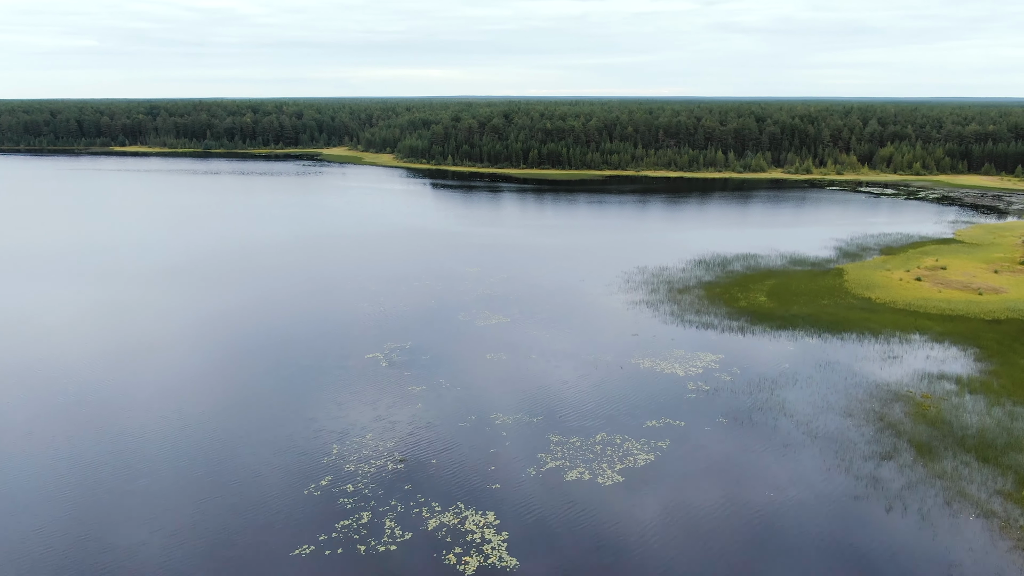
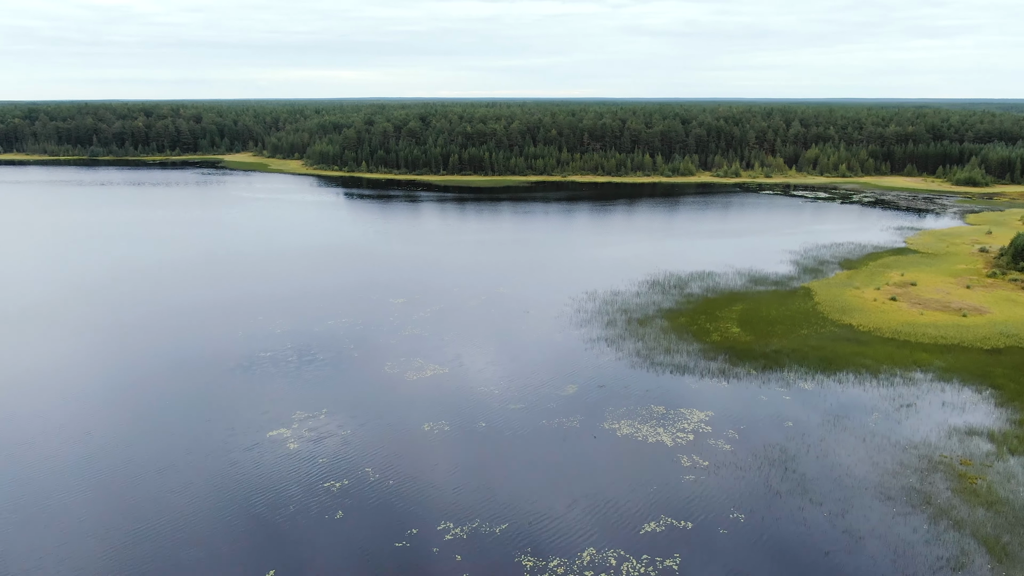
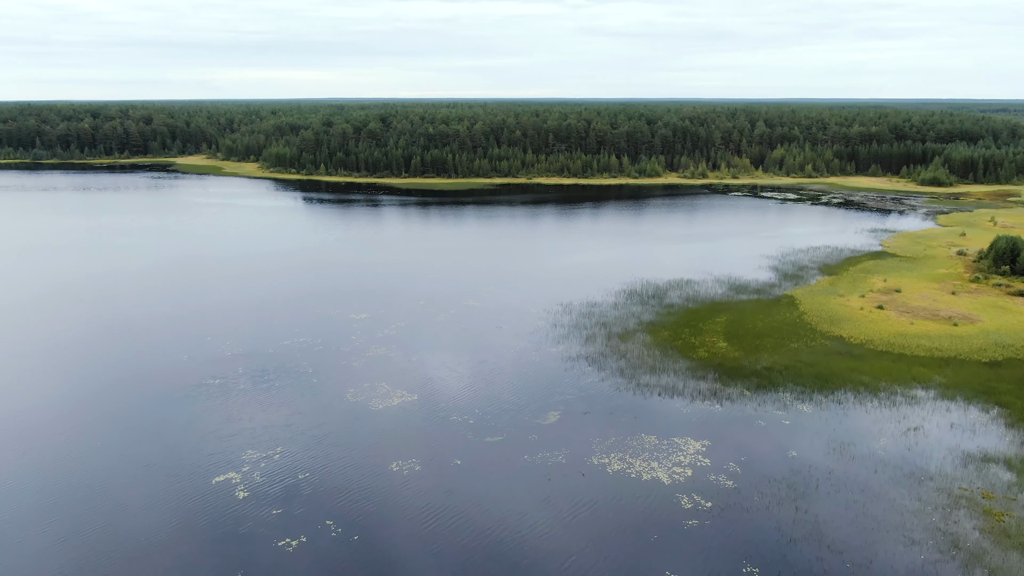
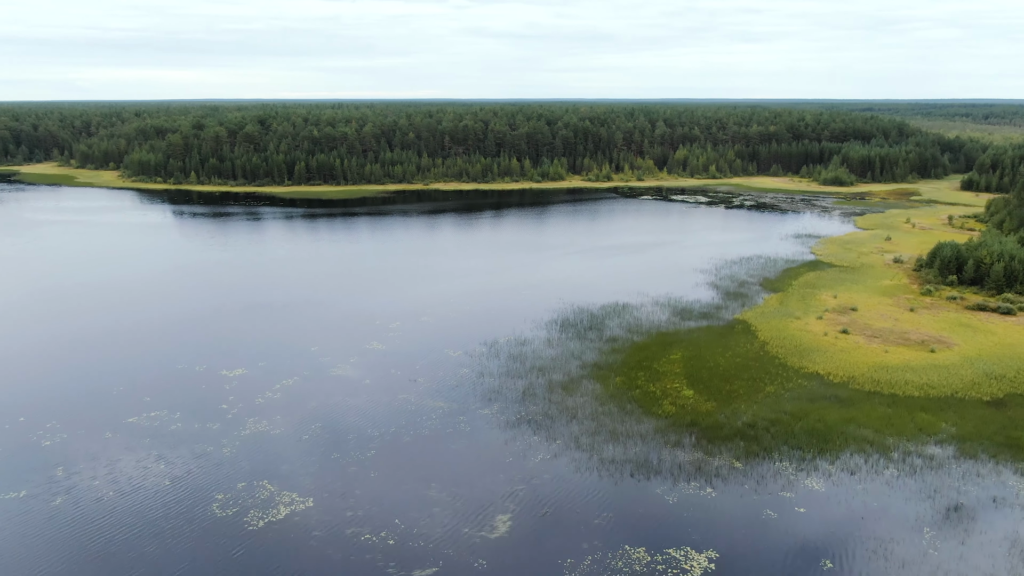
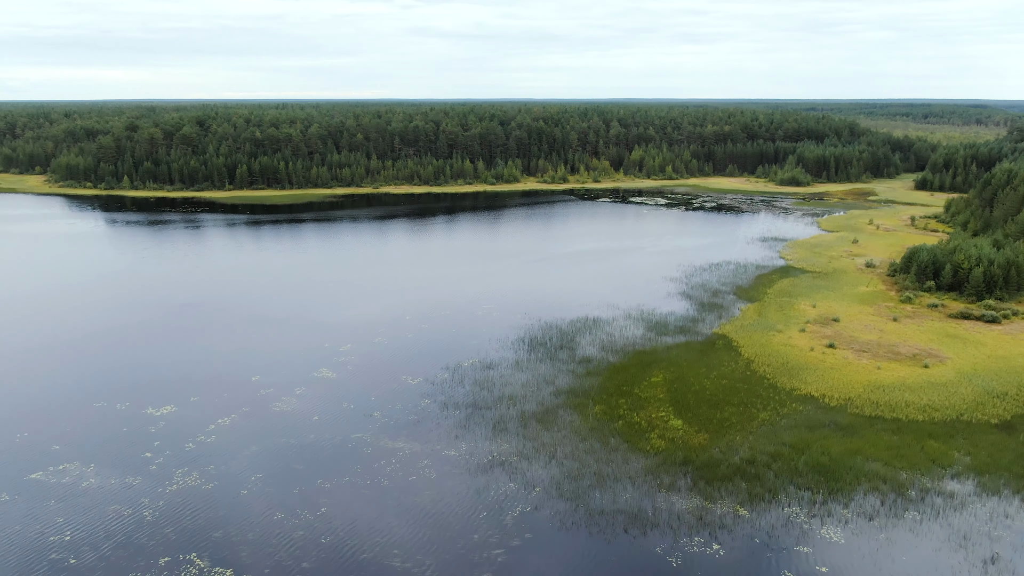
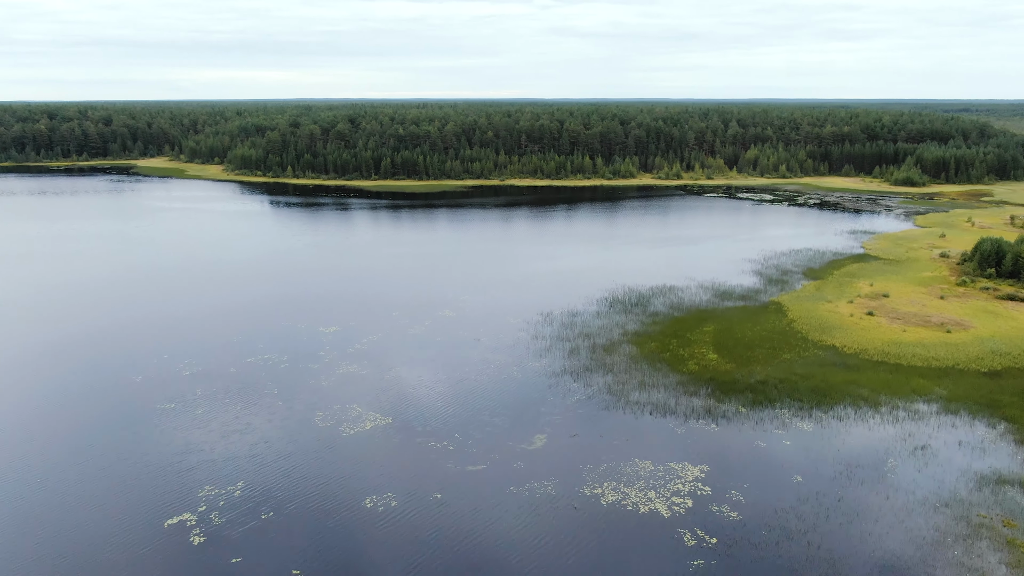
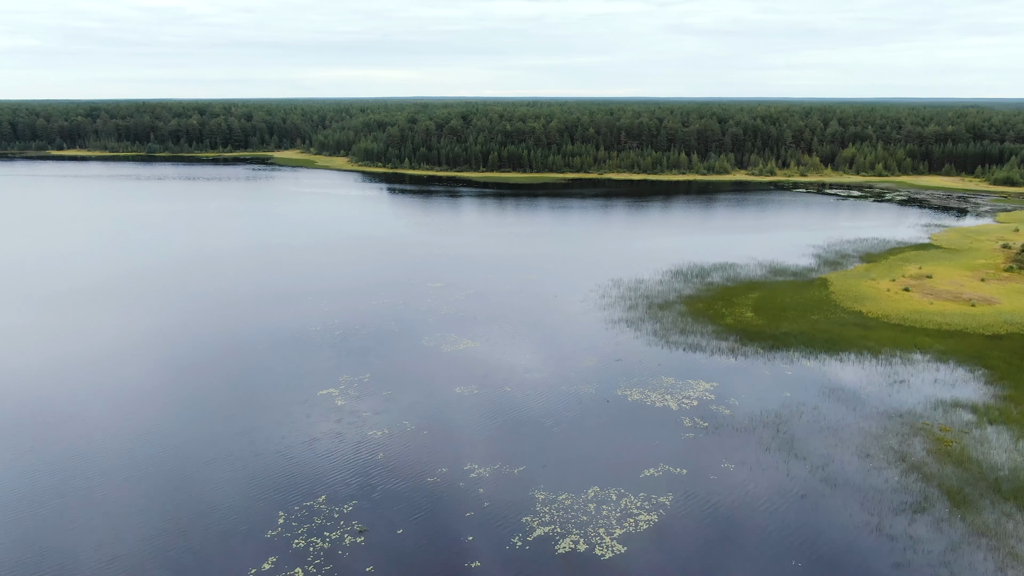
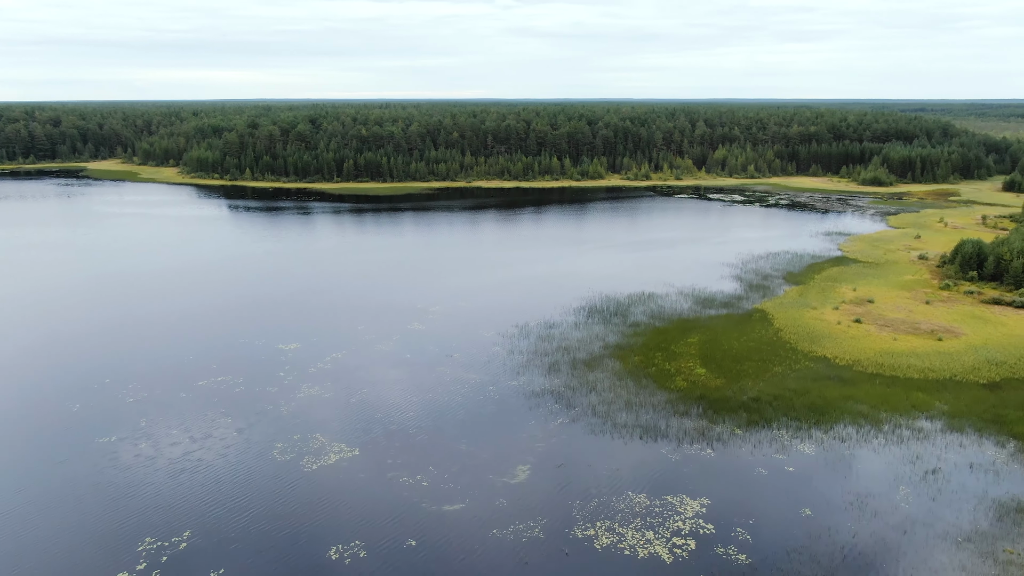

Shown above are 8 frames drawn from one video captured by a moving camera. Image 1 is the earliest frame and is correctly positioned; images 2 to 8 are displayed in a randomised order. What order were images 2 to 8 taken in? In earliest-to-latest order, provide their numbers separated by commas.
7, 2, 3, 6, 8, 4, 5
